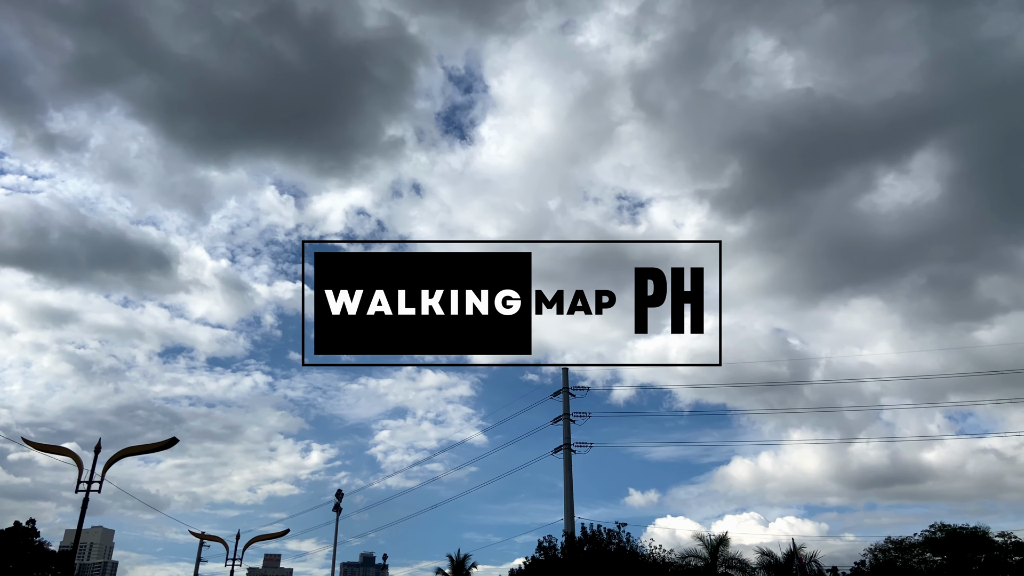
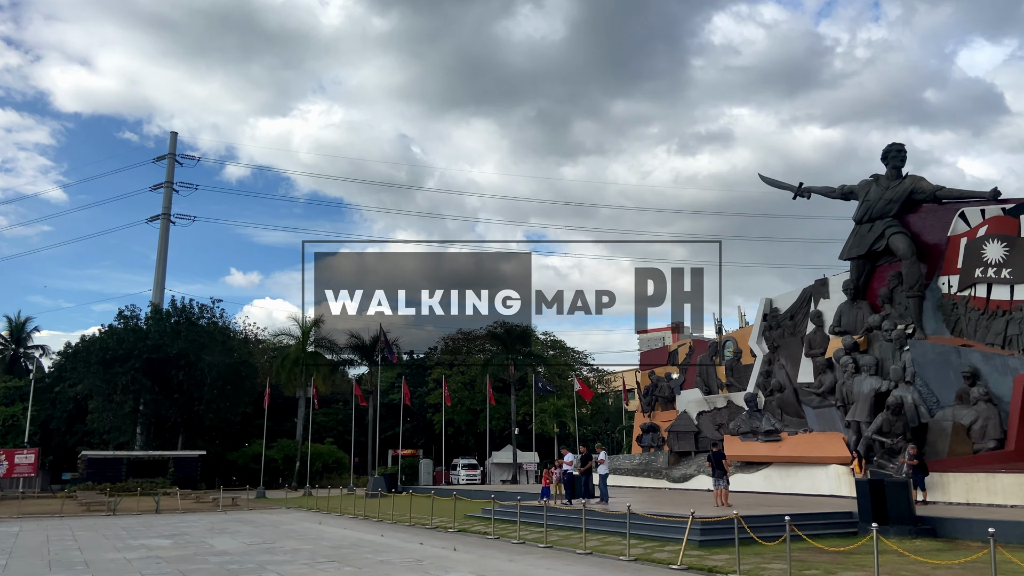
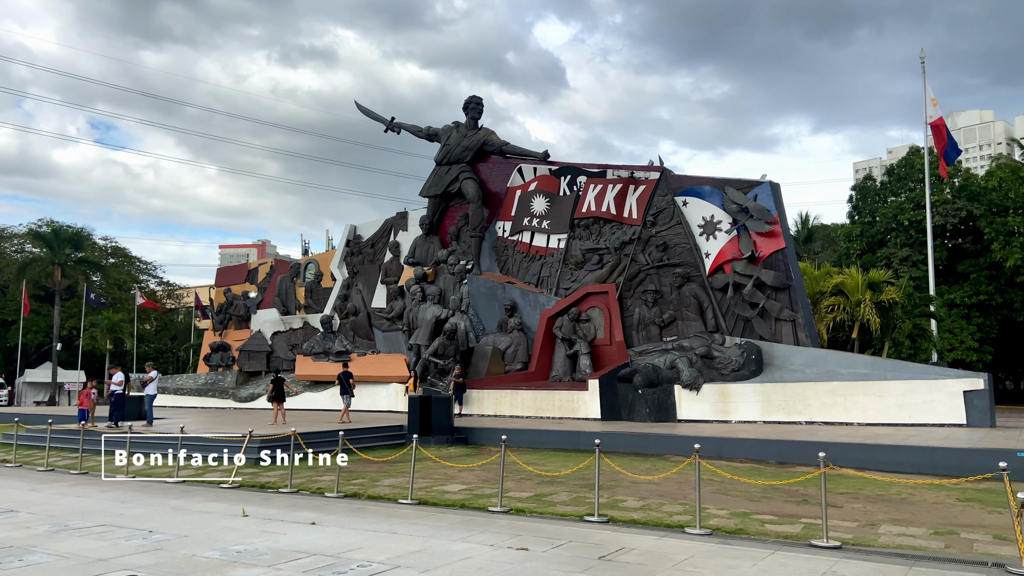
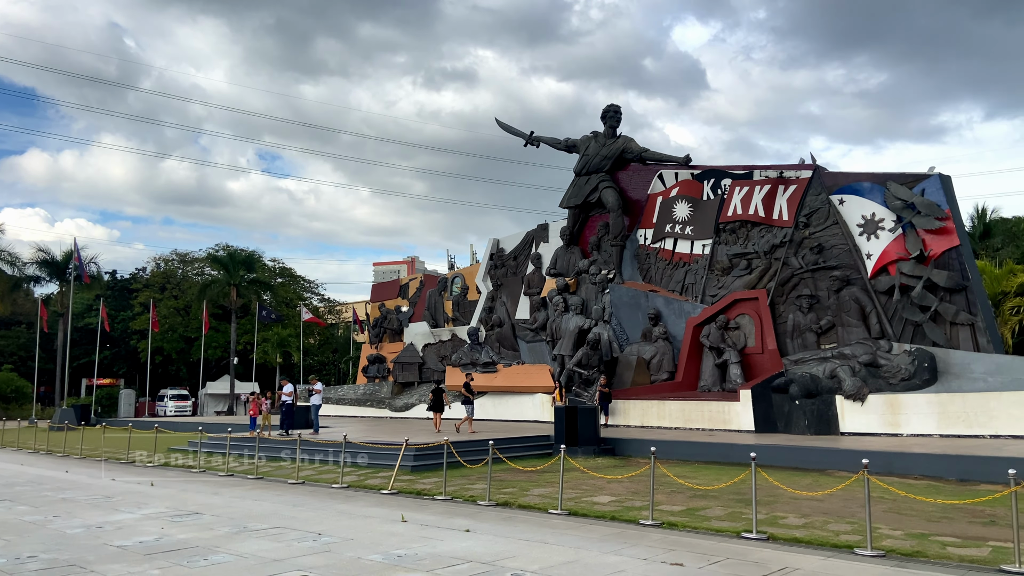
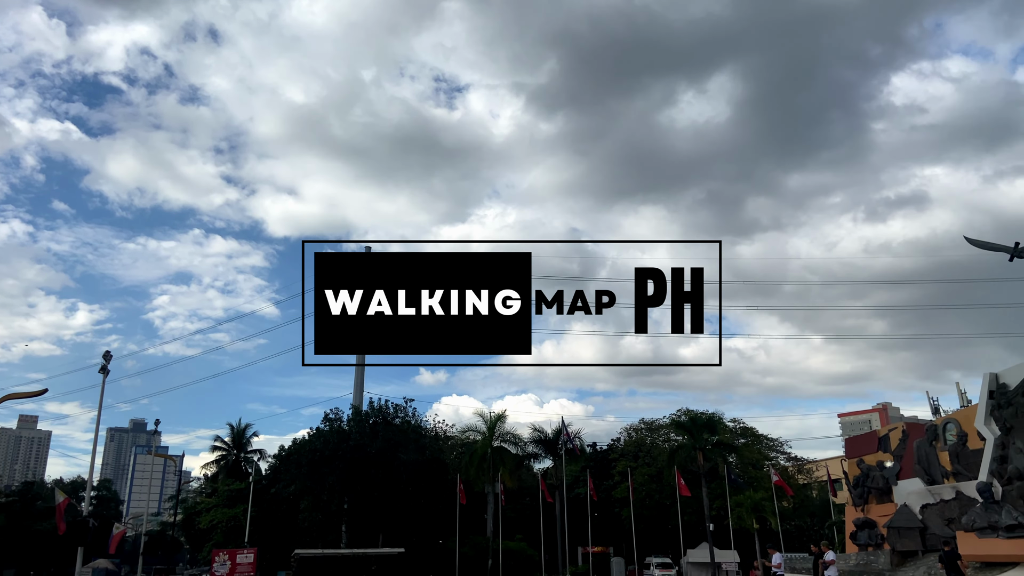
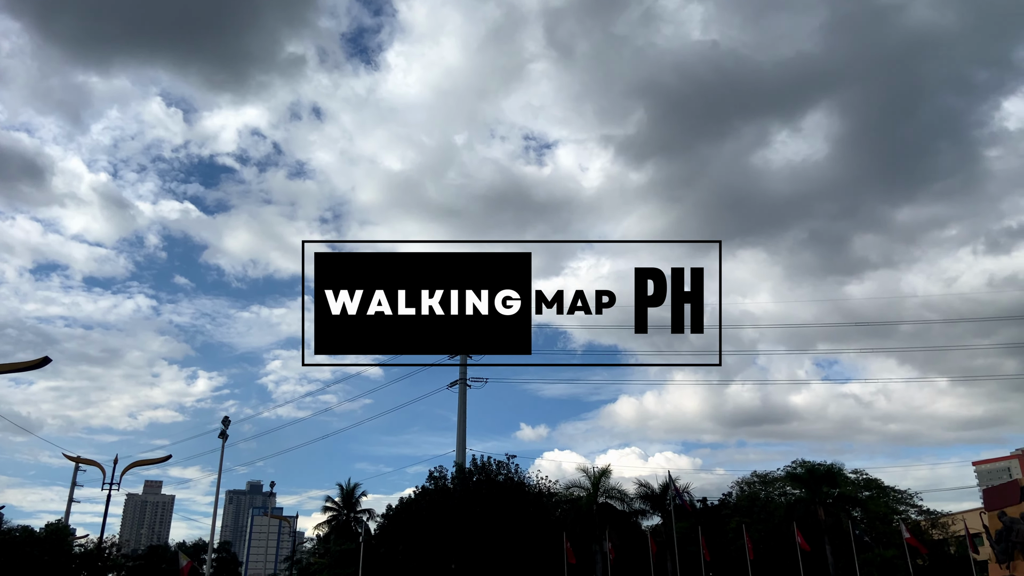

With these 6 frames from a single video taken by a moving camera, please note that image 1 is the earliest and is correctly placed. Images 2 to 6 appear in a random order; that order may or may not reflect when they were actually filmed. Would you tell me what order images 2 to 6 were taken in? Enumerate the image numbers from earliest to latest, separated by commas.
6, 5, 2, 4, 3
